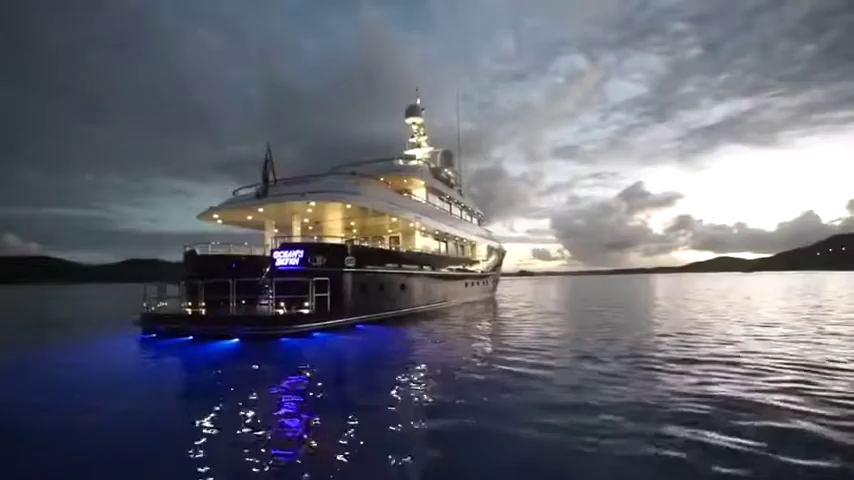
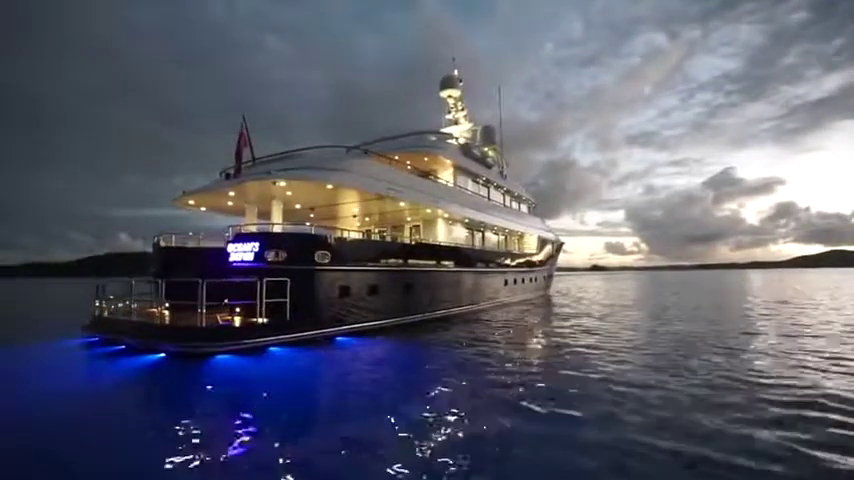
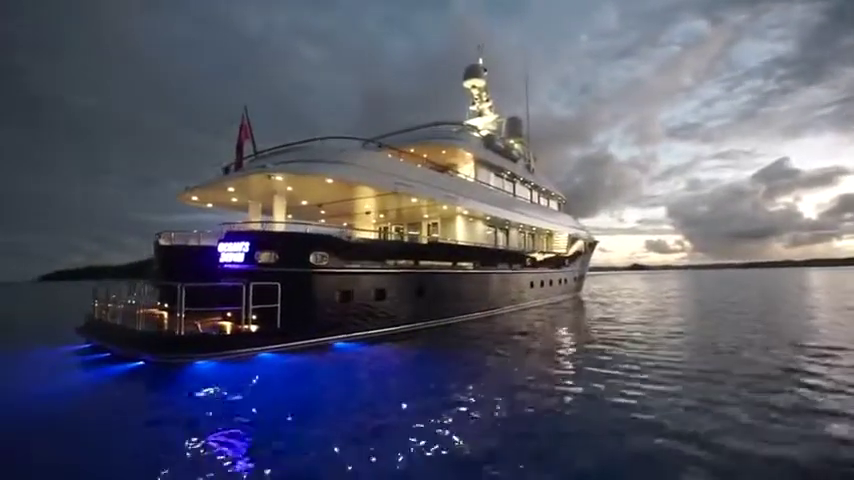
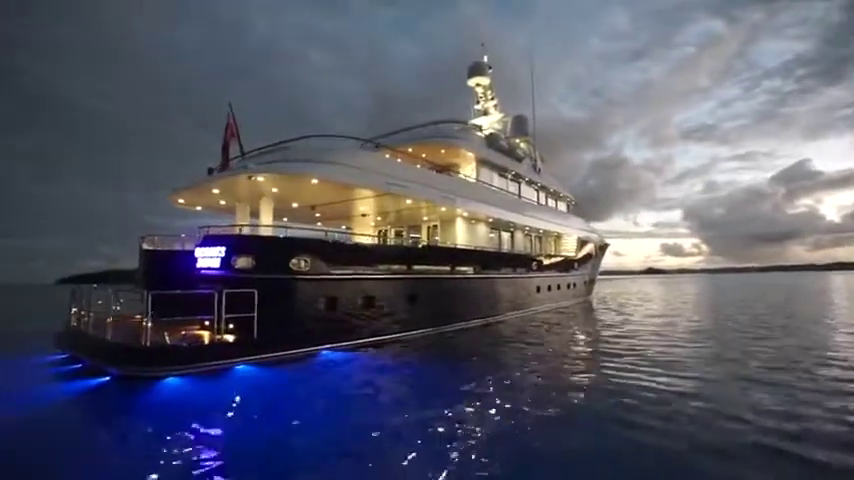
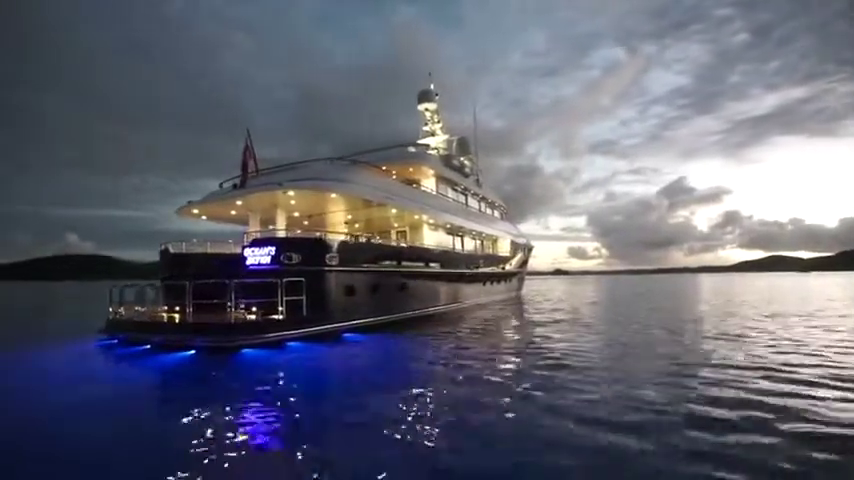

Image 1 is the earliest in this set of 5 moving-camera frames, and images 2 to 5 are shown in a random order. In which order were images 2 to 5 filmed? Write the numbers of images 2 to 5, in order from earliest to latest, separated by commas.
5, 2, 3, 4
